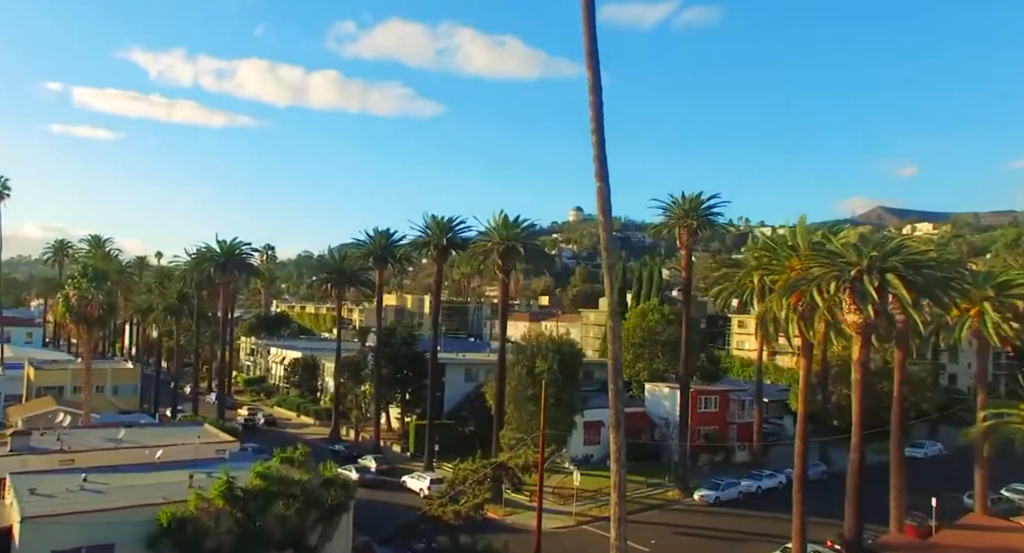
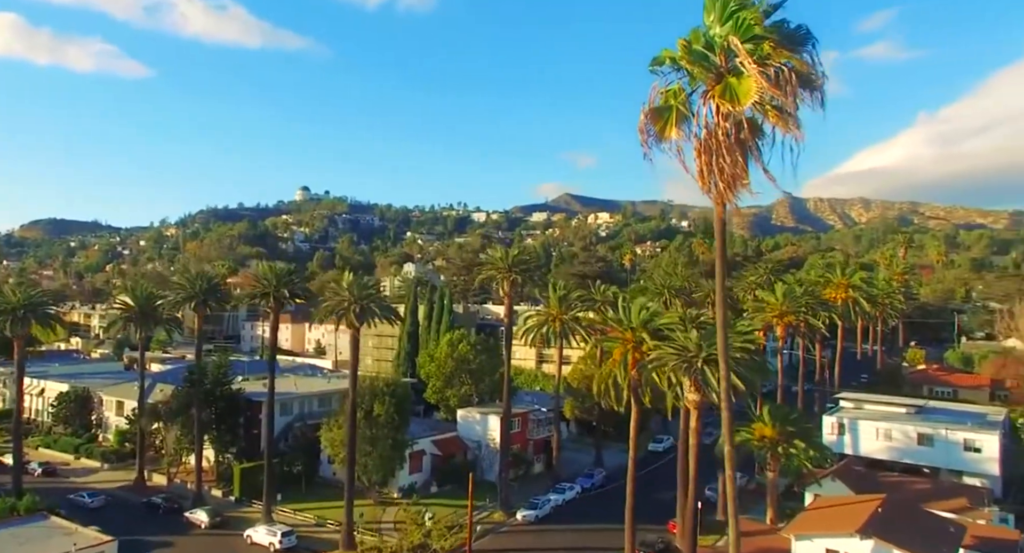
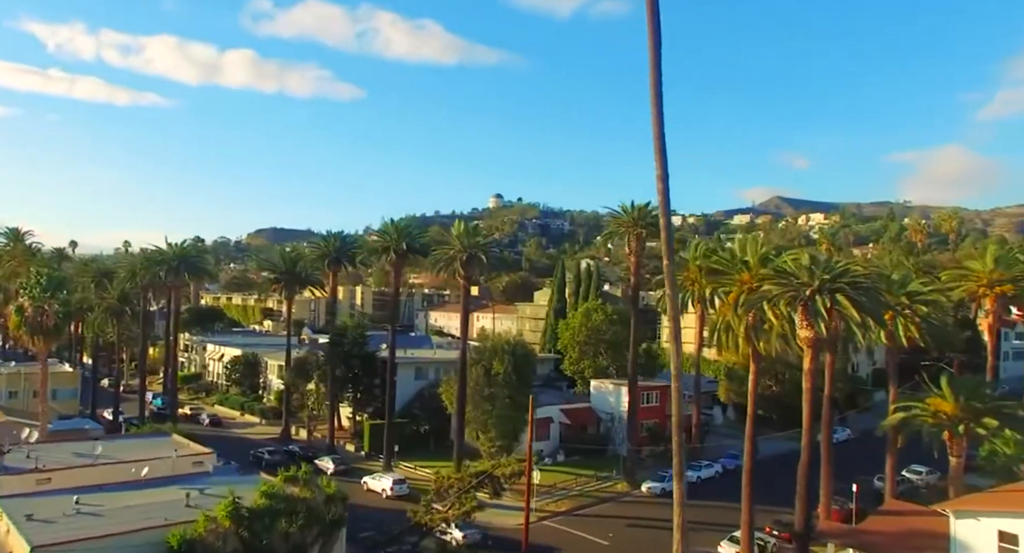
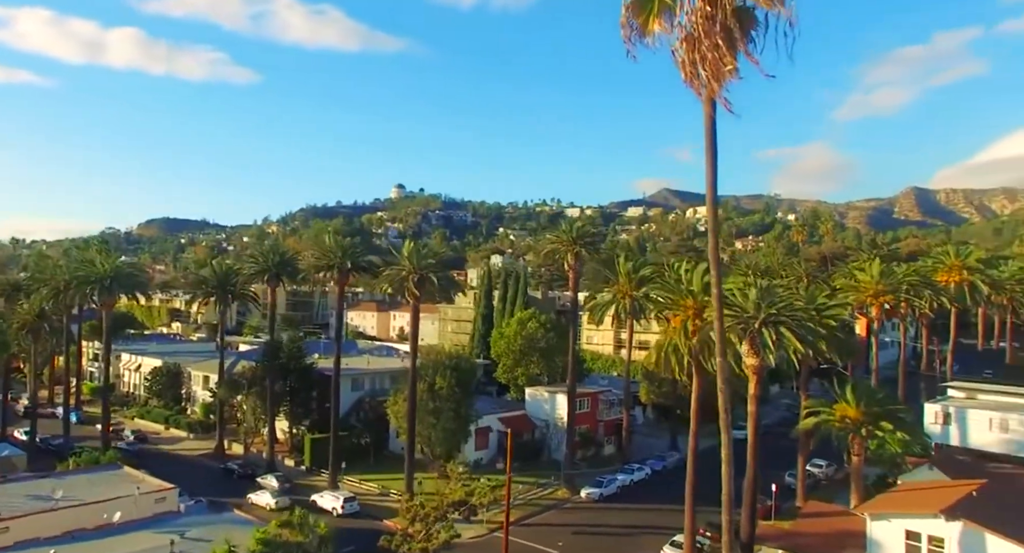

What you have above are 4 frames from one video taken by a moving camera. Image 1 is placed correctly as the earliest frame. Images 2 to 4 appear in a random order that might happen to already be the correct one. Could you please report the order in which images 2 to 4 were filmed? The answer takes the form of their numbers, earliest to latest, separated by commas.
3, 4, 2
